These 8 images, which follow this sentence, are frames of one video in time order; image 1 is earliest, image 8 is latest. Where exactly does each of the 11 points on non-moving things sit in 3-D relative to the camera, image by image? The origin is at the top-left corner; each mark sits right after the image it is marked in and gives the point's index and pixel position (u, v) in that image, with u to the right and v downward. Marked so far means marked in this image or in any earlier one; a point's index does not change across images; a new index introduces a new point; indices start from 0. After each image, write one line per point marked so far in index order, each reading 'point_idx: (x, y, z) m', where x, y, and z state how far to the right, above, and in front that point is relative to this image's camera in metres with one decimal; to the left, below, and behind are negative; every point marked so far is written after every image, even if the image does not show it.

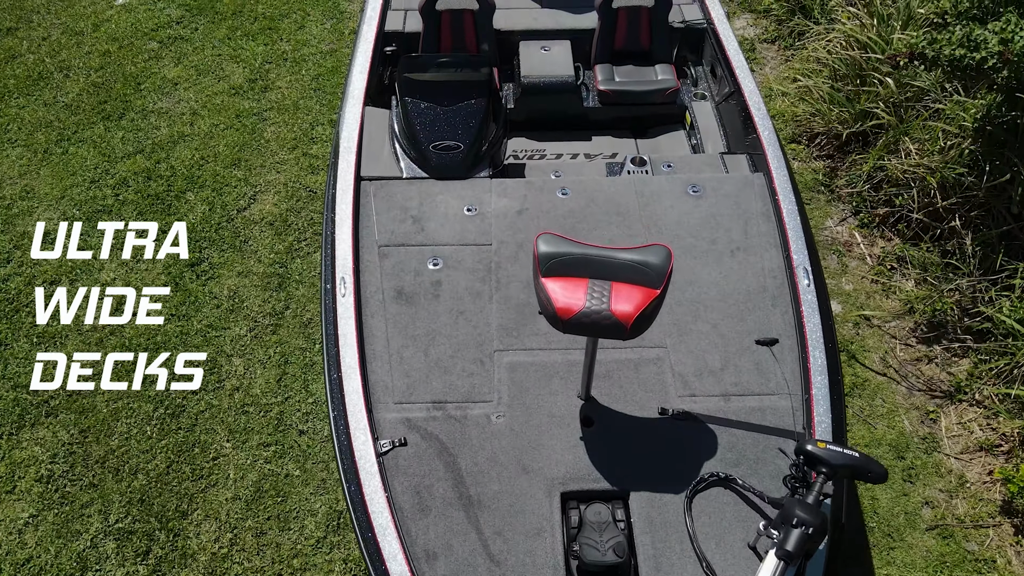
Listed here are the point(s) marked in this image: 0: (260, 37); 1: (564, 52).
0: (-3.4, +3.4, +6.5) m
1: (+0.5, +2.2, +4.6) m
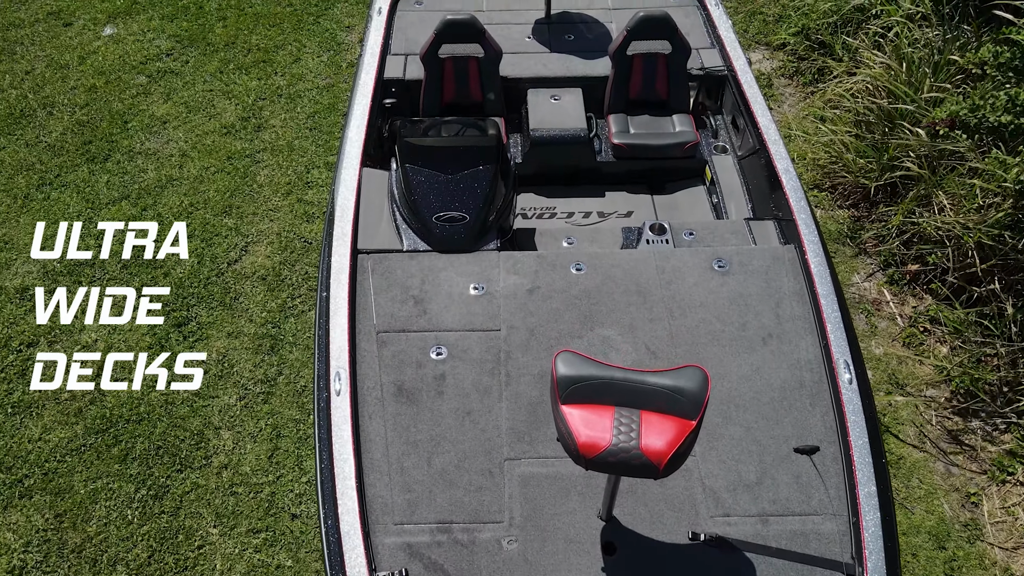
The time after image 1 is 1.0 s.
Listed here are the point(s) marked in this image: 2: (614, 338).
0: (-3.3, +2.8, +6.3) m
1: (+0.6, +1.7, +4.3) m
2: (+0.7, -0.3, +3.1) m
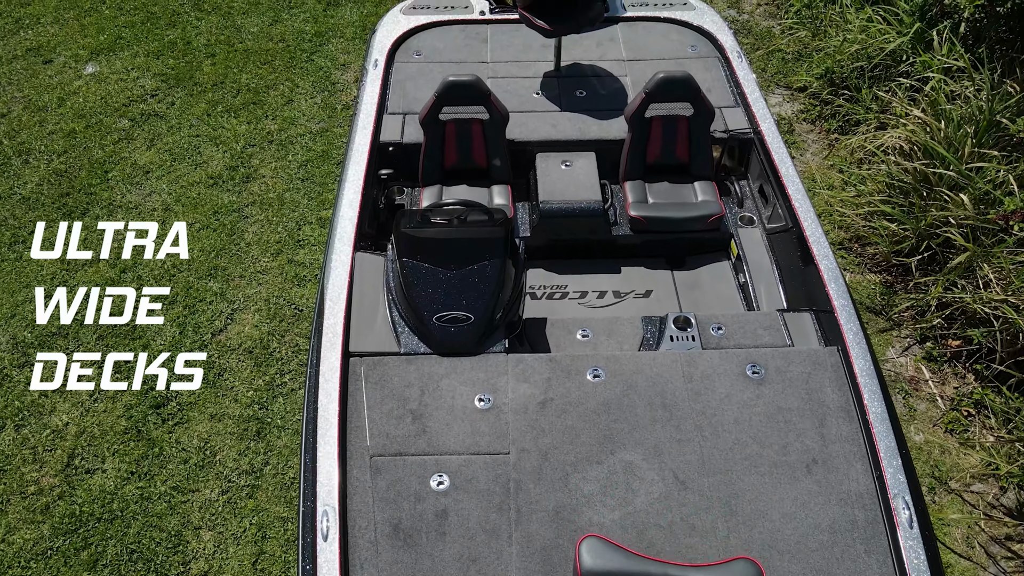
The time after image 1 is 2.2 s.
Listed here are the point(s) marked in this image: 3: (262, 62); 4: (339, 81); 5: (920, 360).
0: (-3.3, +2.1, +5.9) m
1: (+0.6, +1.0, +3.9) m
2: (+0.7, -1.0, +2.7) m
3: (-3.3, +3.0, +6.3) m
4: (-2.2, +2.6, +6.1) m
5: (+3.6, -0.6, +4.2) m
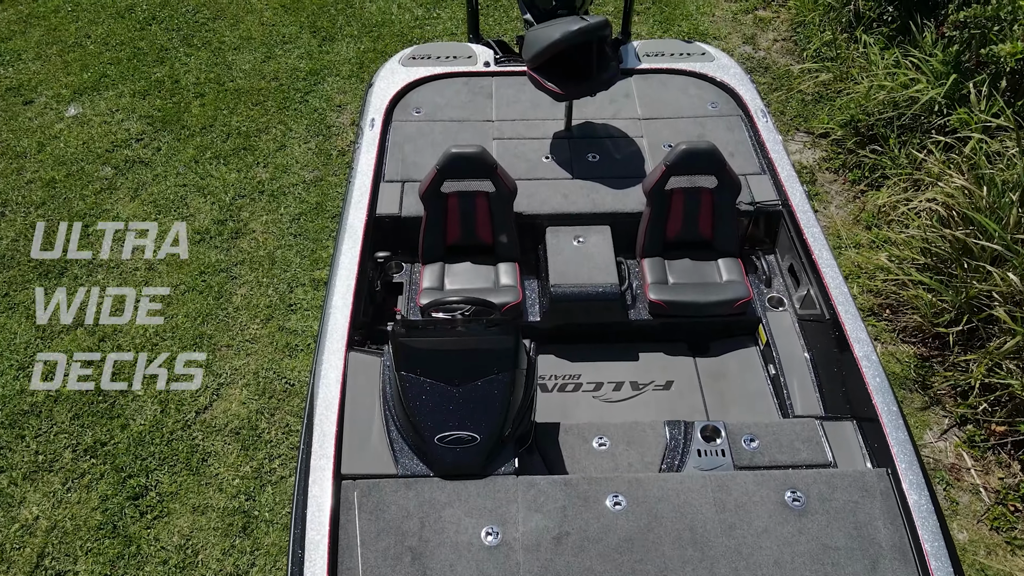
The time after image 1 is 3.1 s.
0: (-3.2, +1.5, +5.6) m
1: (+0.7, +0.3, +3.6) m
2: (+0.8, -1.6, +2.4) m
3: (-3.2, +2.3, +6.0) m
4: (-2.1, +2.0, +5.8) m
5: (+3.6, -1.3, +3.9) m
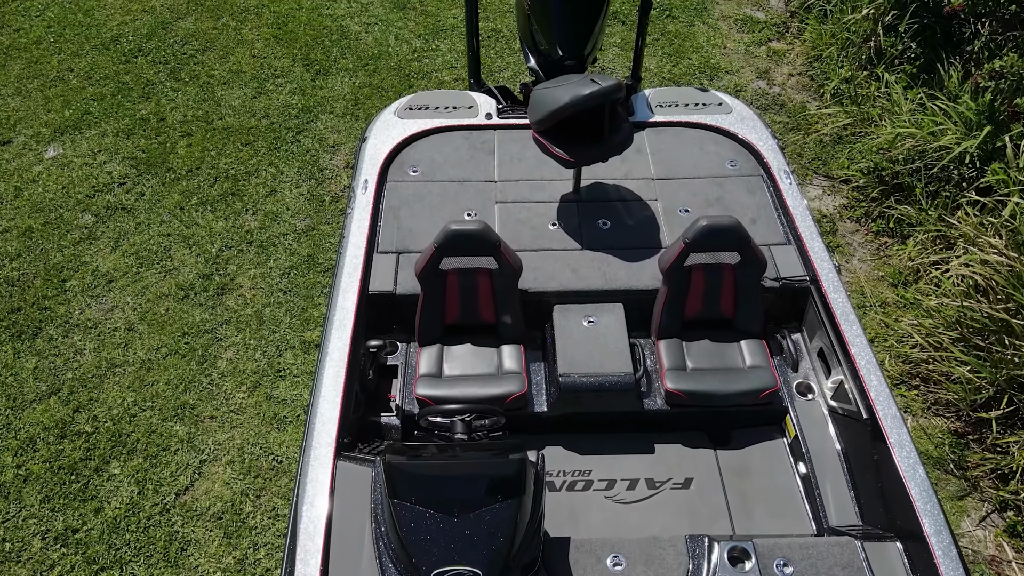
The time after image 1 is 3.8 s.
0: (-3.2, +0.9, +5.3) m
1: (+0.7, -0.3, +3.3) m
2: (+0.8, -2.2, +2.1) m
3: (-3.2, +1.7, +5.7) m
4: (-2.1, +1.4, +5.5) m
5: (+3.7, -1.9, +3.6) m
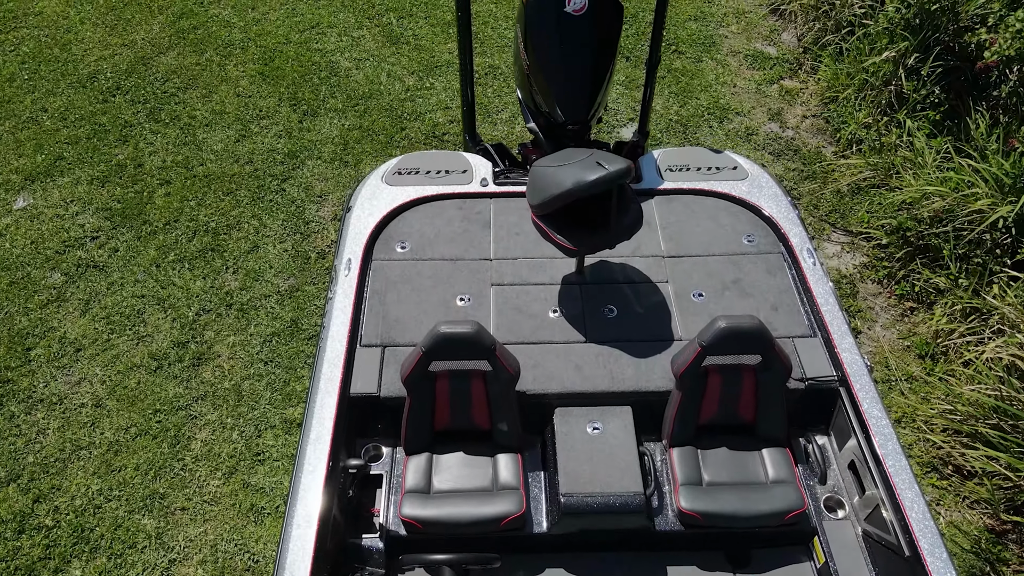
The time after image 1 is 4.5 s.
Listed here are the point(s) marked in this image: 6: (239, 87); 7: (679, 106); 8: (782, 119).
0: (-3.2, +0.3, +5.0) m
1: (+0.7, -0.9, +3.0) m
2: (+0.8, -2.9, +1.8) m
3: (-3.2, +1.1, +5.4) m
4: (-2.1, +0.7, +5.2) m
5: (+3.6, -2.5, +3.3) m
6: (-3.5, +2.5, +6.1) m
7: (+2.0, +2.2, +5.9) m
8: (+3.2, +2.0, +5.8) m
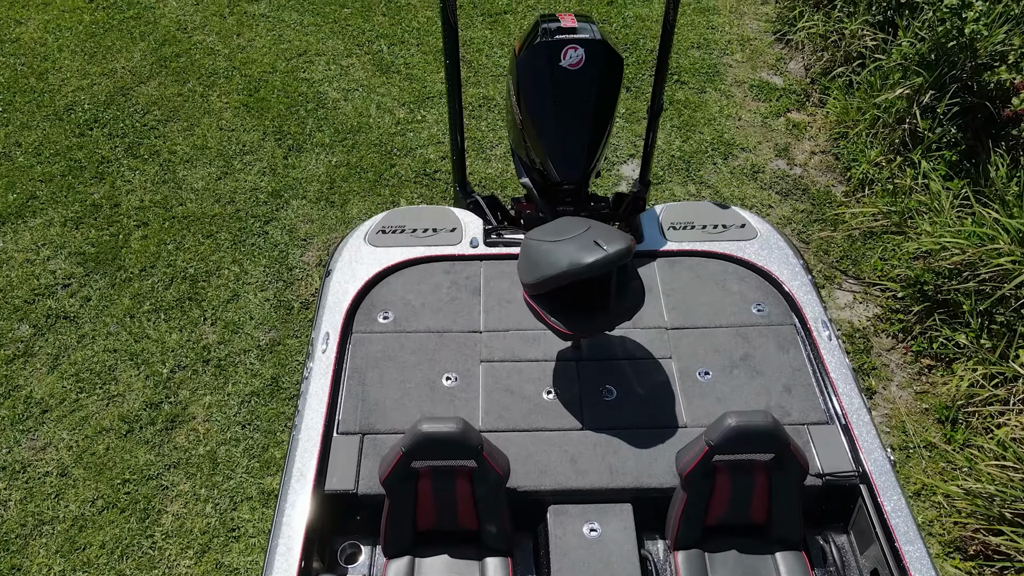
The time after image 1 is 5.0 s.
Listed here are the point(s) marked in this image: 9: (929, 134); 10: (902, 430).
0: (-3.3, -0.2, +4.7) m
1: (+0.6, -1.4, +2.7) m
2: (+0.7, -3.4, +1.5) m
3: (-3.3, +0.6, +5.1) m
4: (-2.2, +0.2, +4.9) m
5: (+3.6, -3.0, +3.0) m
6: (-3.5, +2.0, +5.9) m
7: (+2.0, +1.7, +5.6) m
8: (+3.2, +1.5, +5.5) m
9: (+4.2, +1.6, +4.9) m
10: (+3.3, -1.2, +4.0) m
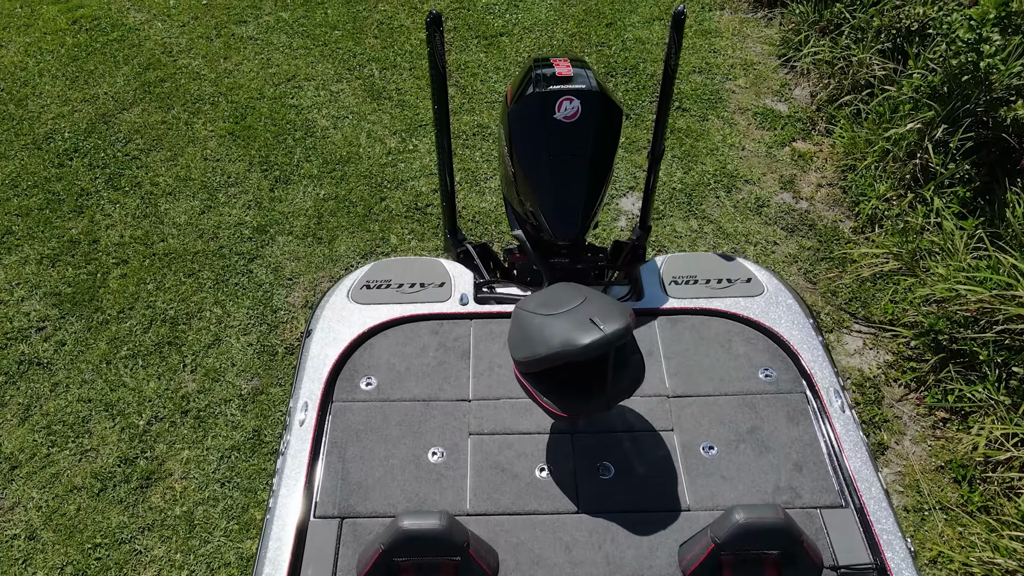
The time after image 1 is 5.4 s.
0: (-3.3, -0.7, +4.5) m
1: (+0.6, -1.8, +2.5) m
2: (+0.7, -3.8, +1.3) m
3: (-3.3, +0.1, +4.9) m
4: (-2.2, -0.2, +4.7) m
5: (+3.5, -3.4, +2.8) m
6: (-3.6, +1.6, +5.7) m
7: (+1.9, +1.3, +5.4) m
8: (+3.1, +1.1, +5.3) m
9: (+4.2, +1.1, +4.7) m
10: (+3.2, -1.6, +3.8) m
